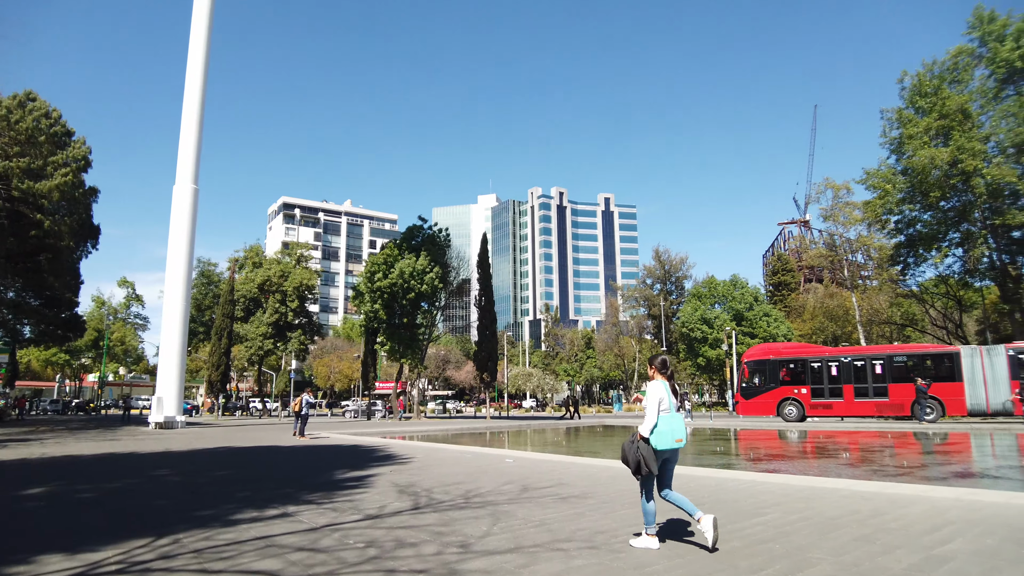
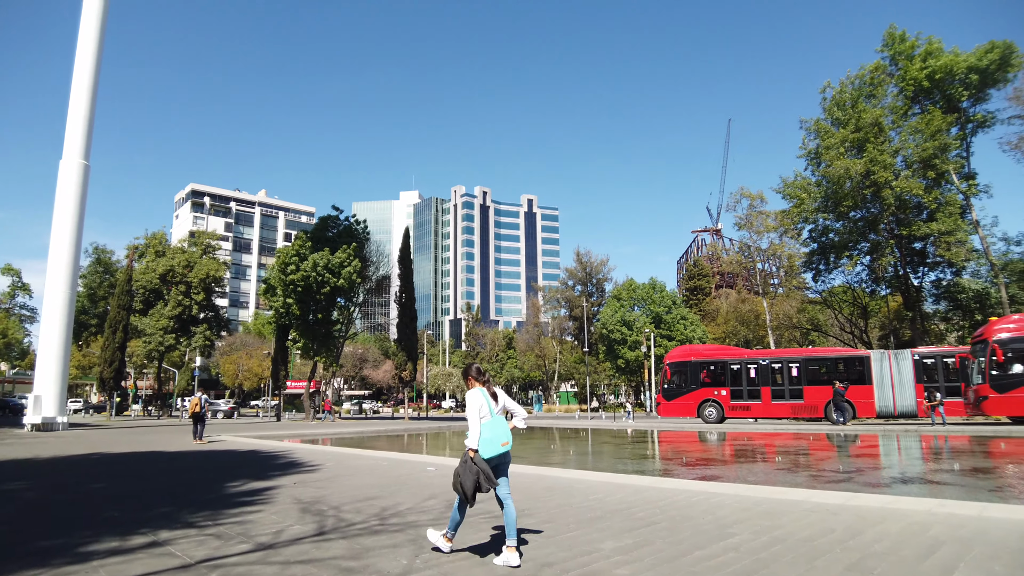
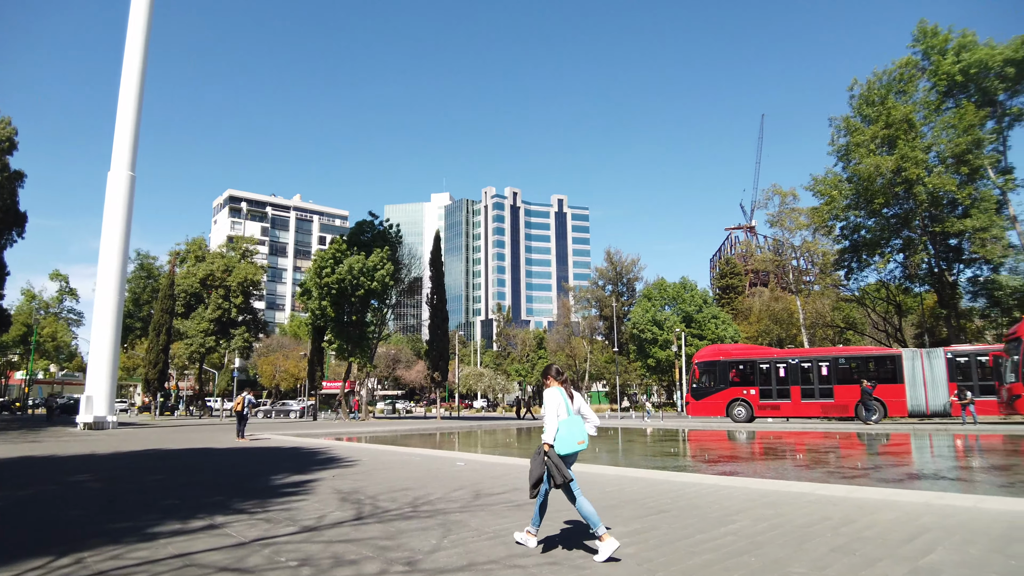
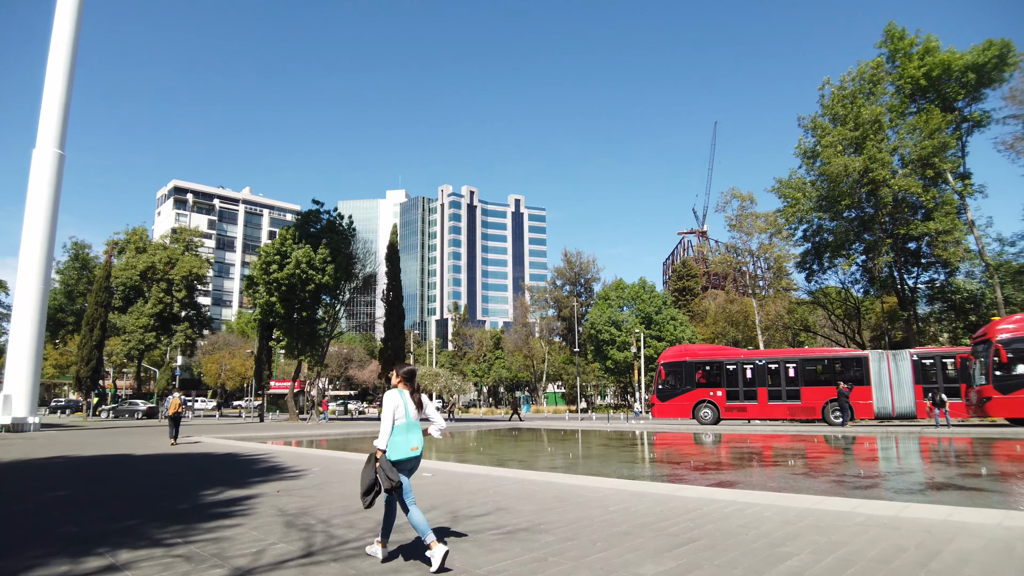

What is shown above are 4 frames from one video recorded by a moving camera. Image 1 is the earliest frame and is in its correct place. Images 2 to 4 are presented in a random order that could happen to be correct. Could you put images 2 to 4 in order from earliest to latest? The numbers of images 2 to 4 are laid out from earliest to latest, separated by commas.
3, 2, 4
